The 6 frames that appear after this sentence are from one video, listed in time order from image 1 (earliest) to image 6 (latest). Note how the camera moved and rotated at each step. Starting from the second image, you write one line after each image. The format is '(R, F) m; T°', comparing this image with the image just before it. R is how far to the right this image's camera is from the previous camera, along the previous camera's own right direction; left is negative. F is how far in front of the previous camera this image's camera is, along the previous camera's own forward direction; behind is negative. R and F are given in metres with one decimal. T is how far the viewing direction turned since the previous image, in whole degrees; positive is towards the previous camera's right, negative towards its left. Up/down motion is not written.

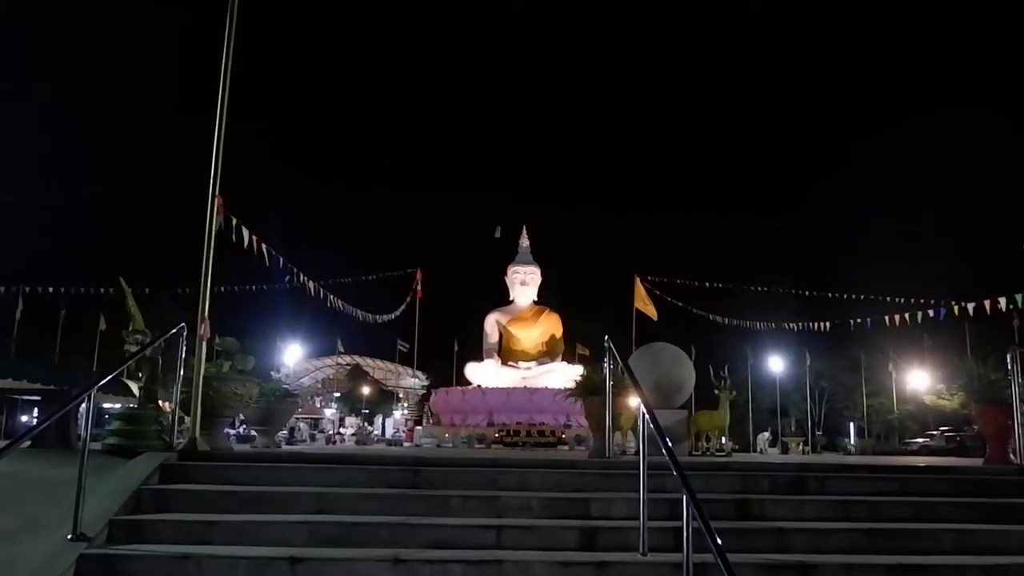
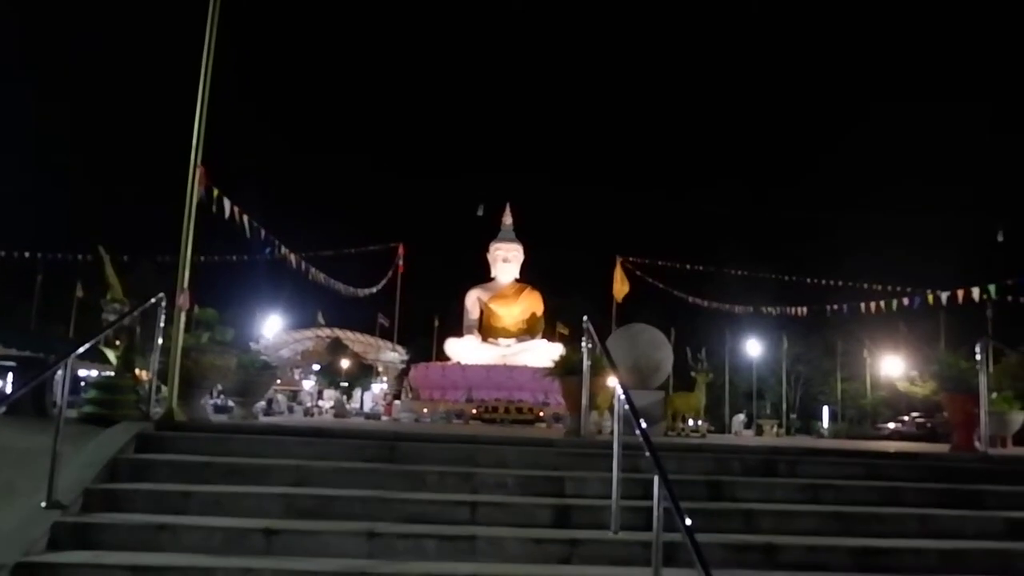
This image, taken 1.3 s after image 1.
(0.0, 0.0) m; +1°
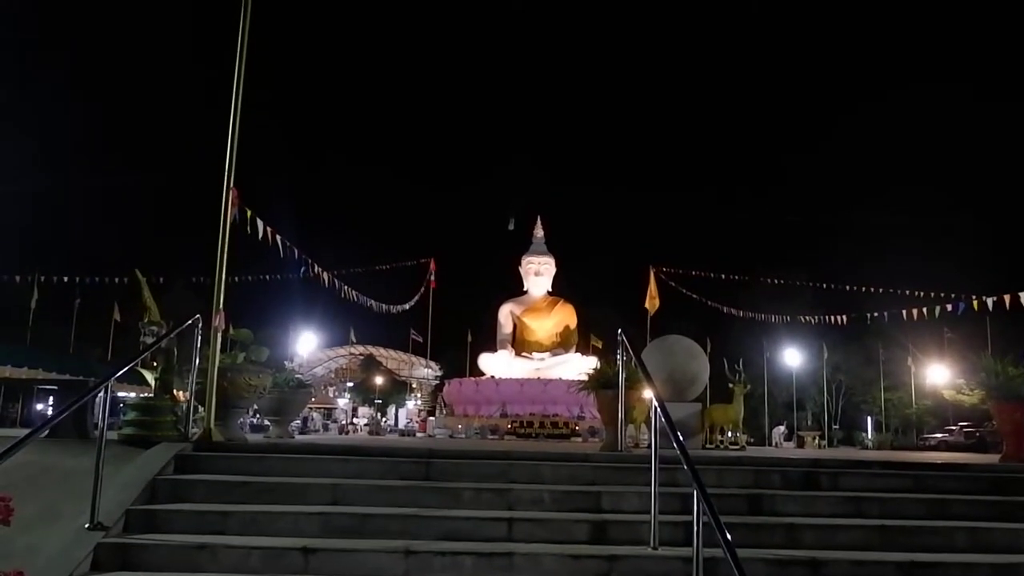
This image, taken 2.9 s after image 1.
(+0.1, +0.1) m; -3°
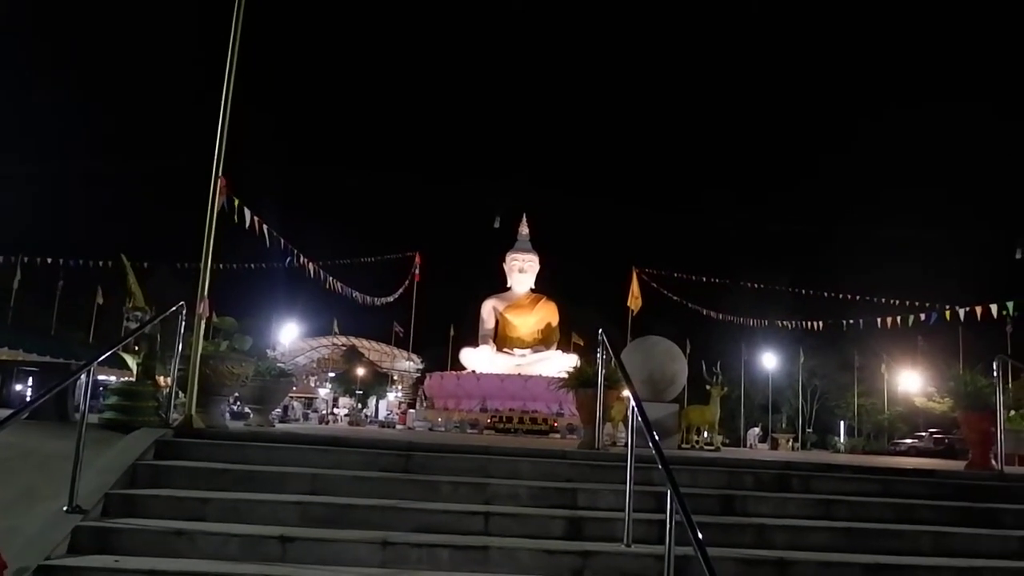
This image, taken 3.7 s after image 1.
(0.0, -0.1) m; +1°
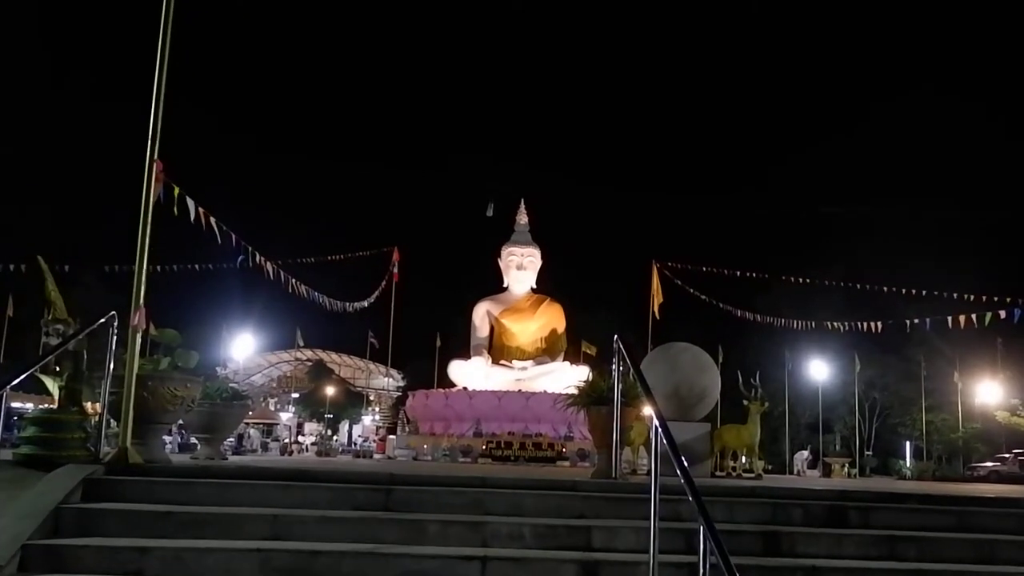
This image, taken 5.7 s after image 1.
(0.0, +1.4) m; 0°
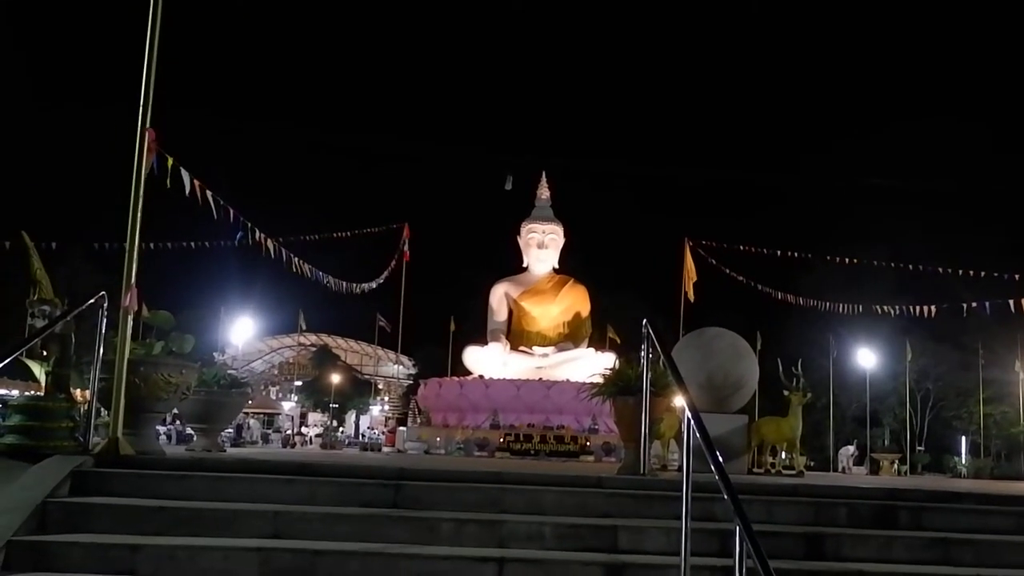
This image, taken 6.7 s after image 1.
(0.0, +0.5) m; -1°
